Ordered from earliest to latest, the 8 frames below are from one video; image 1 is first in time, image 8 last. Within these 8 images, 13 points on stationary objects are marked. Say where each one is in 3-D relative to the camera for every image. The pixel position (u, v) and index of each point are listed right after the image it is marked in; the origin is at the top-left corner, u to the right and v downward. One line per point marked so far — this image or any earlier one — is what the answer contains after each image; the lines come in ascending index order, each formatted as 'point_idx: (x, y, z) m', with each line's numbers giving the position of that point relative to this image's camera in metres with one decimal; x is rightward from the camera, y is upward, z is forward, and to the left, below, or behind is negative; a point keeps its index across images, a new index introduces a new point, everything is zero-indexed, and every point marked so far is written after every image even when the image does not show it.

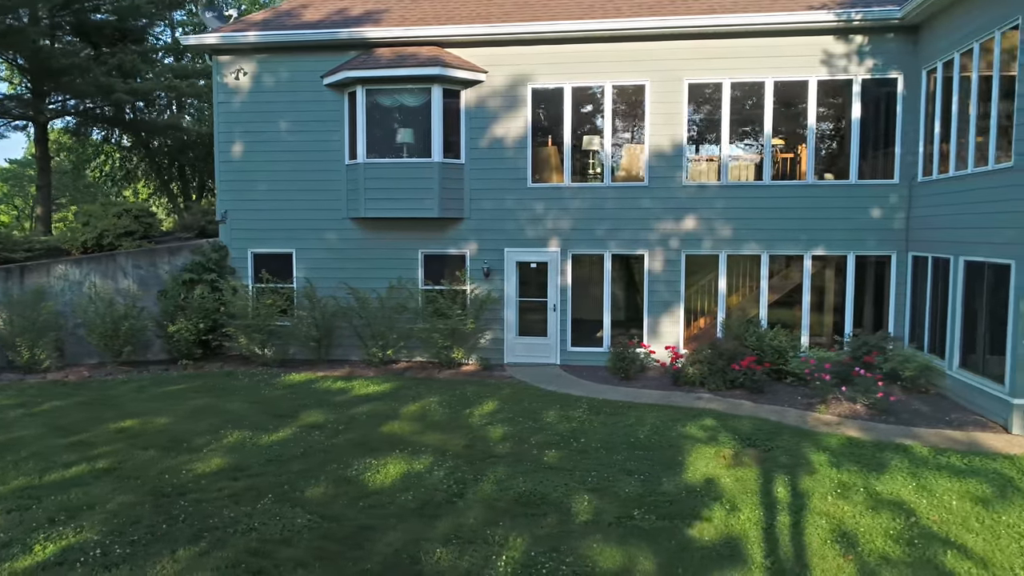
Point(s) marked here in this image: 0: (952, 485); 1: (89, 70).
0: (+3.4, -1.5, +5.9) m
1: (-10.4, +5.3, +18.6) m
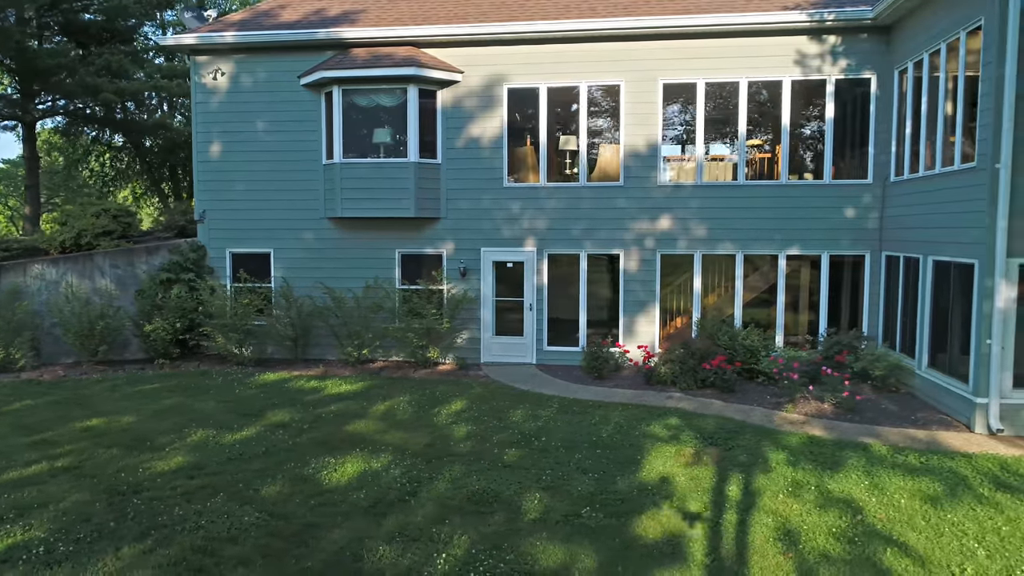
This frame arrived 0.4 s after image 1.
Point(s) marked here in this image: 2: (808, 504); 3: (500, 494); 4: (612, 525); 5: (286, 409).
0: (+3.0, -1.5, +5.9) m
1: (-10.8, +5.3, +18.7) m
2: (+2.1, -1.5, +5.5) m
3: (-0.1, -1.5, +5.7) m
4: (+0.7, -1.6, +5.1) m
5: (-2.5, -1.3, +8.3) m
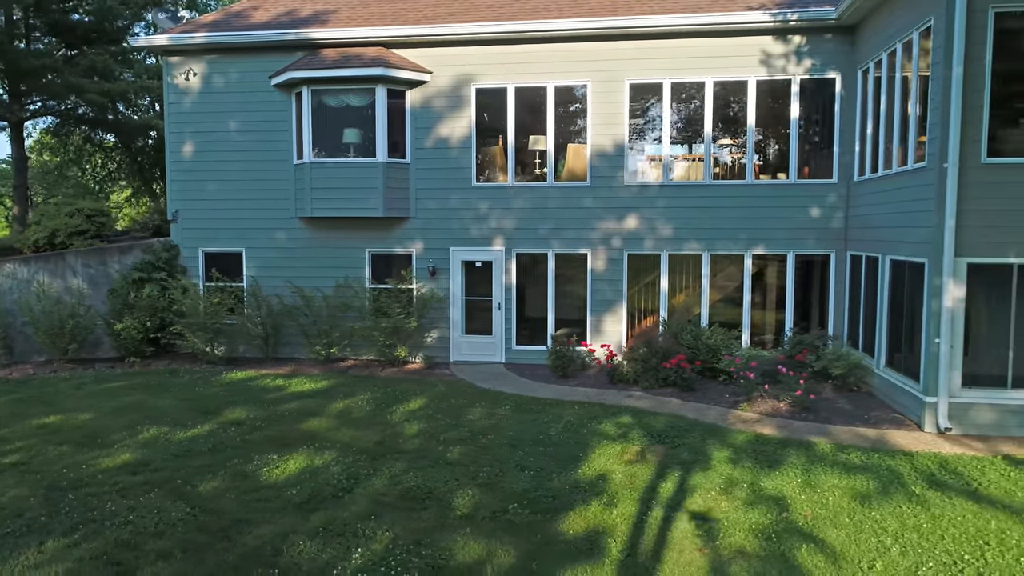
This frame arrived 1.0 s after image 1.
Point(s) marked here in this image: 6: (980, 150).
0: (+2.5, -1.5, +5.9) m
1: (-11.2, +5.3, +18.8) m
2: (+1.6, -1.5, +5.5) m
3: (-0.6, -1.5, +5.7) m
4: (+0.2, -1.6, +5.2) m
5: (-2.9, -1.3, +8.4) m
6: (+4.4, +1.3, +7.3) m
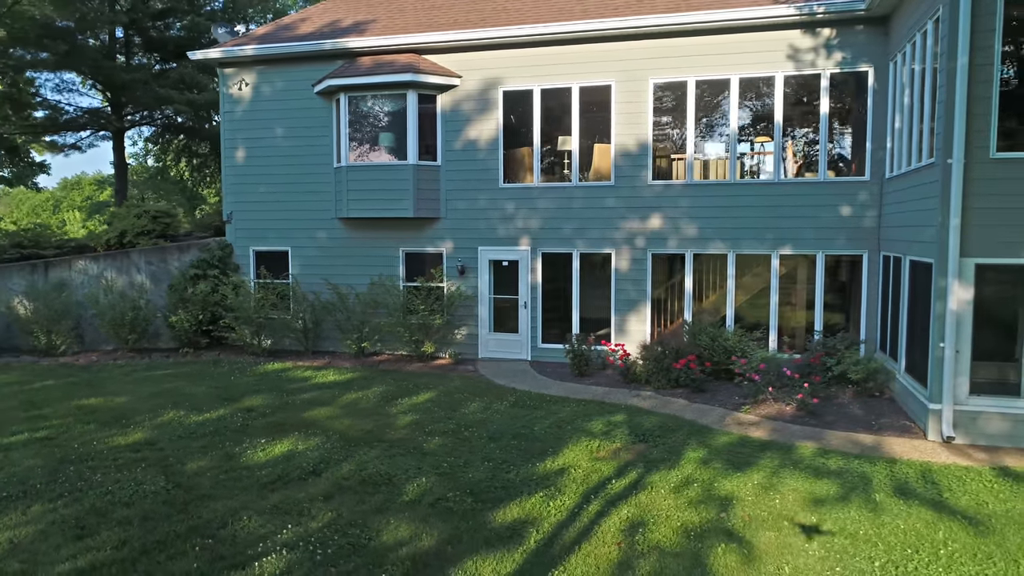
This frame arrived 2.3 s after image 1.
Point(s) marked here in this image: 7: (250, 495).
0: (+2.2, -1.5, +5.8) m
1: (-9.7, +5.4, +20.4) m
2: (+1.2, -1.5, +5.5) m
3: (-0.9, -1.5, +6.0) m
4: (-0.3, -1.5, +5.3) m
5: (-2.9, -1.2, +9.0) m
6: (+4.3, +1.3, +6.9) m
7: (-1.9, -1.5, +5.6) m
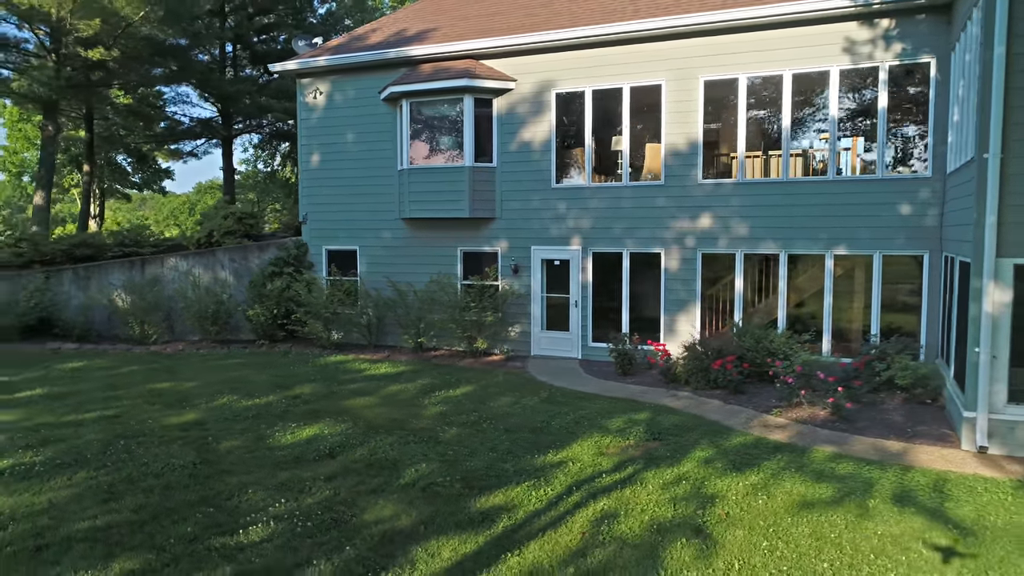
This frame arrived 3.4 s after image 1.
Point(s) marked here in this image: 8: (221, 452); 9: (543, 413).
0: (+2.1, -1.5, +5.7) m
1: (-7.4, +5.5, +21.8) m
2: (+1.1, -1.5, +5.6) m
3: (-0.9, -1.4, +6.3) m
4: (-0.4, -1.5, +5.6) m
5: (-2.5, -1.2, +9.6) m
6: (+4.4, +1.3, +6.5) m
7: (-2.0, -1.5, +6.1) m
8: (-2.5, -1.4, +6.6) m
9: (+0.3, -1.3, +8.0) m
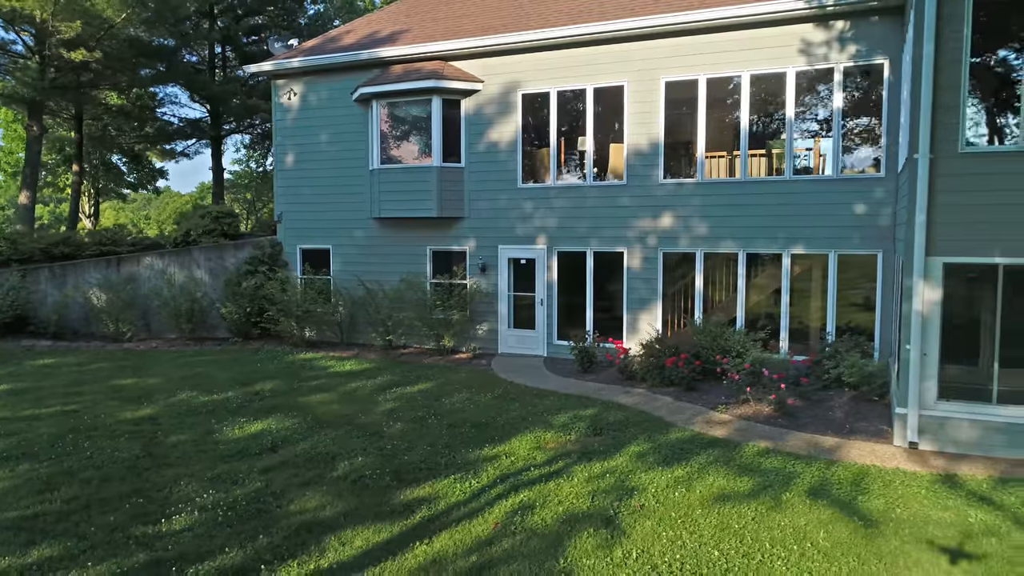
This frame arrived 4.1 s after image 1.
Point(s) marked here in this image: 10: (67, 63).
0: (+1.6, -1.5, +5.8) m
1: (-7.8, +5.5, +22.0) m
2: (+0.6, -1.5, +5.7) m
3: (-1.5, -1.4, +6.5) m
4: (-0.9, -1.5, +5.7) m
5: (-3.0, -1.2, +9.8) m
6: (+3.8, +1.3, +6.6) m
7: (-2.5, -1.4, +6.2) m
8: (-3.1, -1.4, +6.8) m
9: (-0.2, -1.3, +8.2) m
10: (-10.4, +5.3, +17.9) m
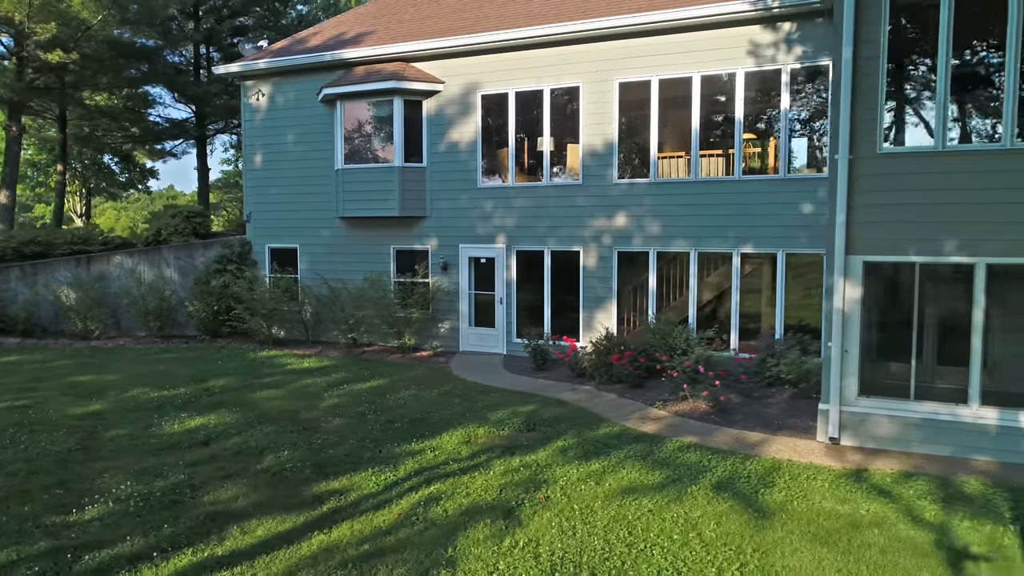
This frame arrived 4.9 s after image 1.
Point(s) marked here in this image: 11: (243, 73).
0: (+0.9, -1.5, +6.0) m
1: (-8.4, +5.6, +22.2) m
2: (-0.1, -1.5, +5.8) m
3: (-2.1, -1.4, +6.6) m
4: (-1.6, -1.5, +5.9) m
5: (-3.6, -1.2, +9.9) m
6: (+3.2, +1.3, +6.7) m
7: (-3.2, -1.4, +6.4) m
8: (-3.7, -1.4, +6.9) m
9: (-0.8, -1.3, +8.3) m
10: (-11.0, +5.3, +18.0) m
11: (-4.8, +3.8, +13.5) m
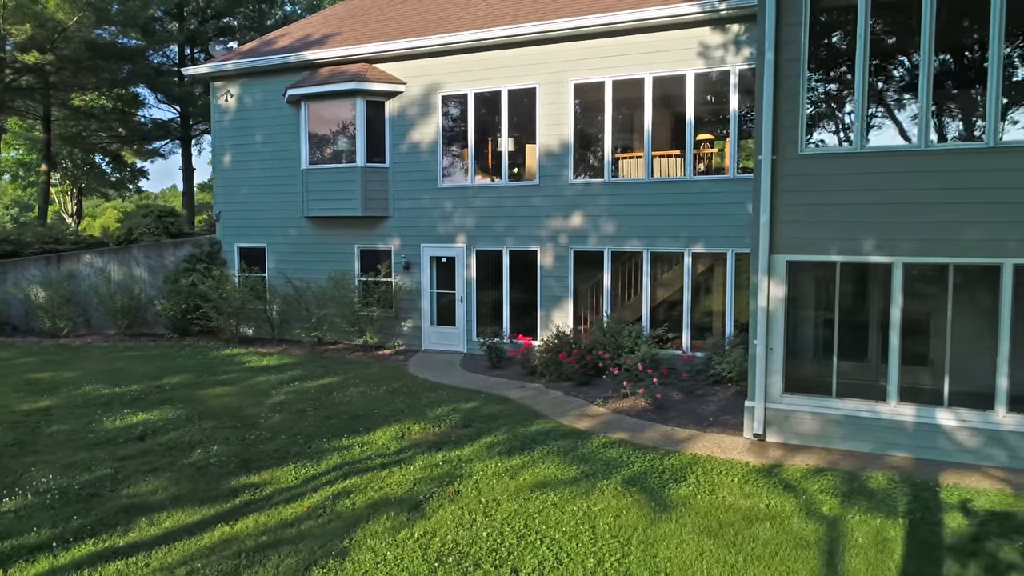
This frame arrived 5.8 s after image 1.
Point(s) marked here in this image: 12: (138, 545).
0: (+0.3, -1.4, +6.1) m
1: (-9.0, +5.6, +22.4) m
2: (-0.7, -1.5, +5.9) m
3: (-2.8, -1.4, +6.8) m
4: (-2.2, -1.5, +6.0) m
5: (-4.2, -1.1, +10.0) m
6: (+2.5, +1.3, +6.8) m
7: (-3.8, -1.4, +6.5) m
8: (-4.4, -1.4, +7.1) m
9: (-1.5, -1.3, +8.4) m
10: (-11.6, +5.3, +18.2) m
11: (-5.4, +3.8, +13.6) m
12: (-2.3, -1.6, +4.6) m
